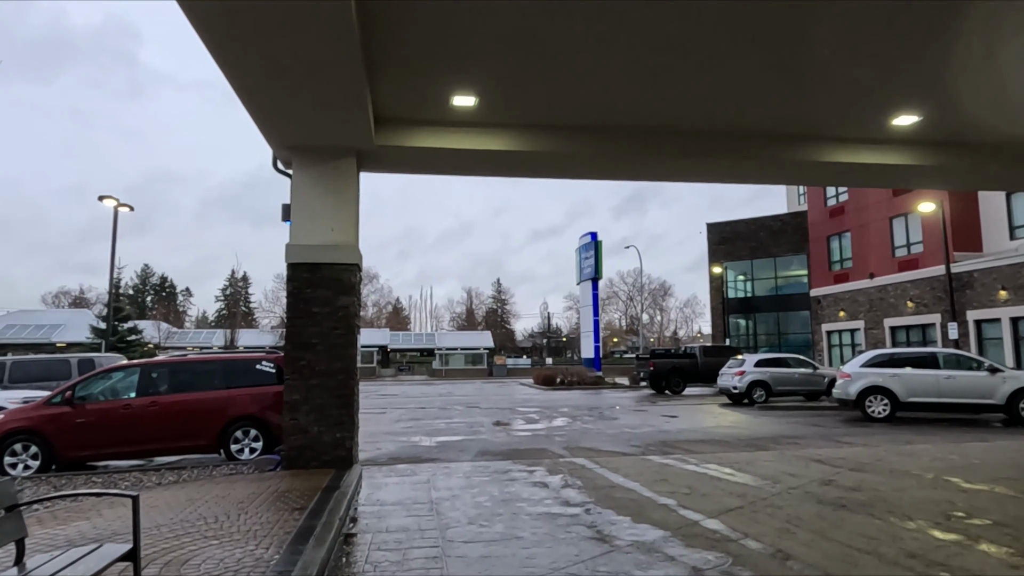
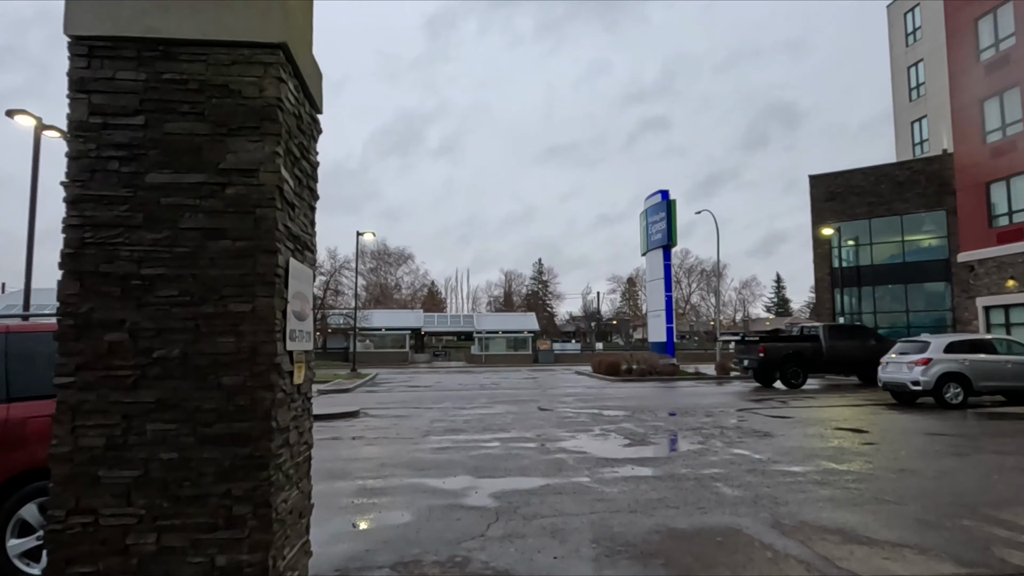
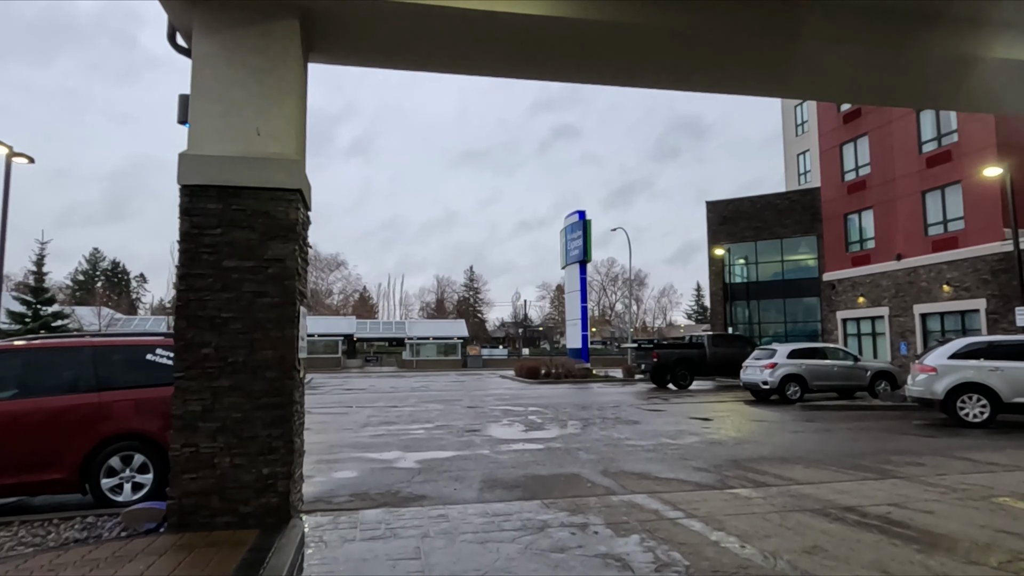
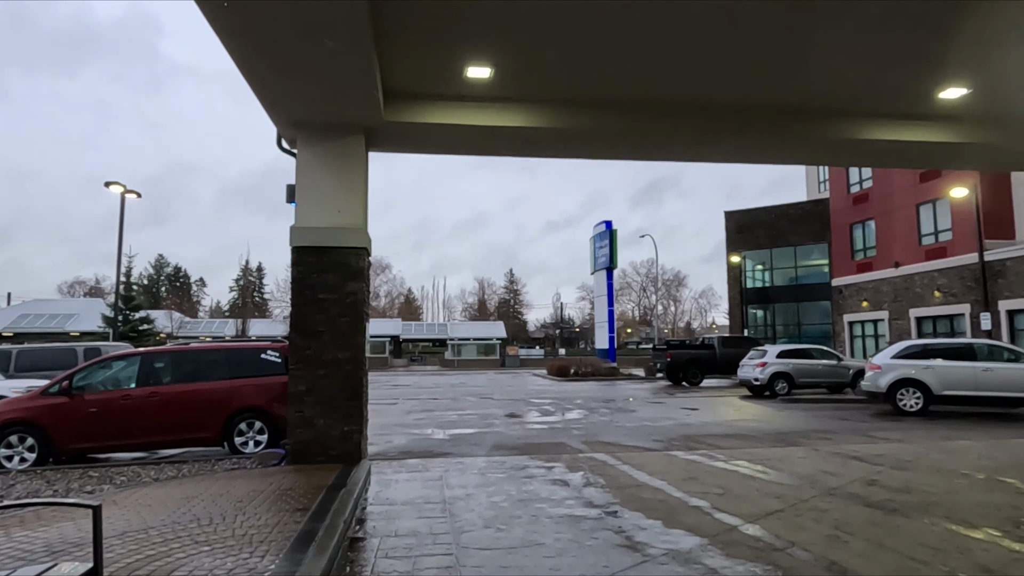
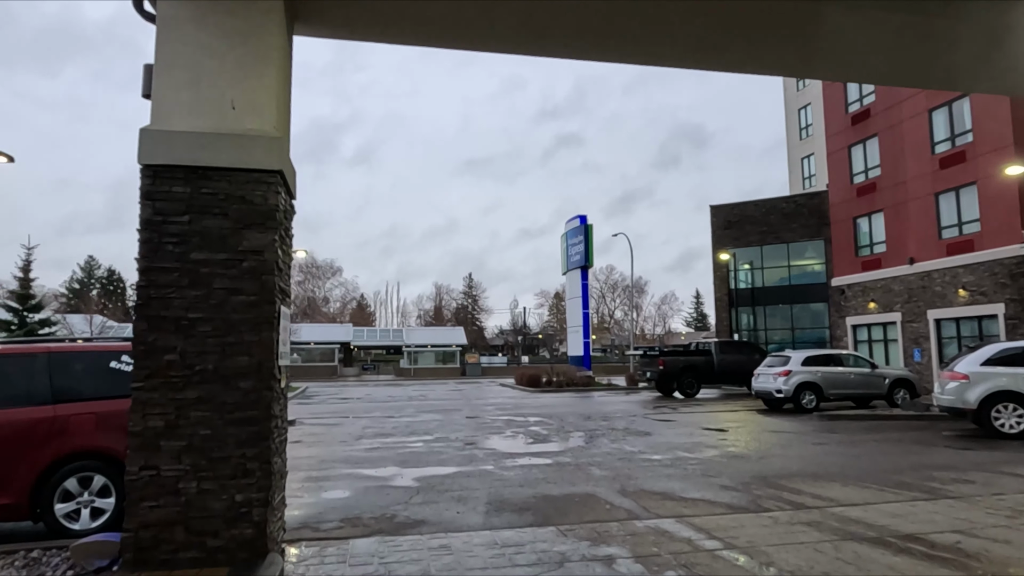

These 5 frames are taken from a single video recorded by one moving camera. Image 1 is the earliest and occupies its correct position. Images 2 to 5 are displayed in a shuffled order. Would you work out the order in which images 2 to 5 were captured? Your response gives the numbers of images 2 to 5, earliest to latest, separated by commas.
4, 3, 5, 2
